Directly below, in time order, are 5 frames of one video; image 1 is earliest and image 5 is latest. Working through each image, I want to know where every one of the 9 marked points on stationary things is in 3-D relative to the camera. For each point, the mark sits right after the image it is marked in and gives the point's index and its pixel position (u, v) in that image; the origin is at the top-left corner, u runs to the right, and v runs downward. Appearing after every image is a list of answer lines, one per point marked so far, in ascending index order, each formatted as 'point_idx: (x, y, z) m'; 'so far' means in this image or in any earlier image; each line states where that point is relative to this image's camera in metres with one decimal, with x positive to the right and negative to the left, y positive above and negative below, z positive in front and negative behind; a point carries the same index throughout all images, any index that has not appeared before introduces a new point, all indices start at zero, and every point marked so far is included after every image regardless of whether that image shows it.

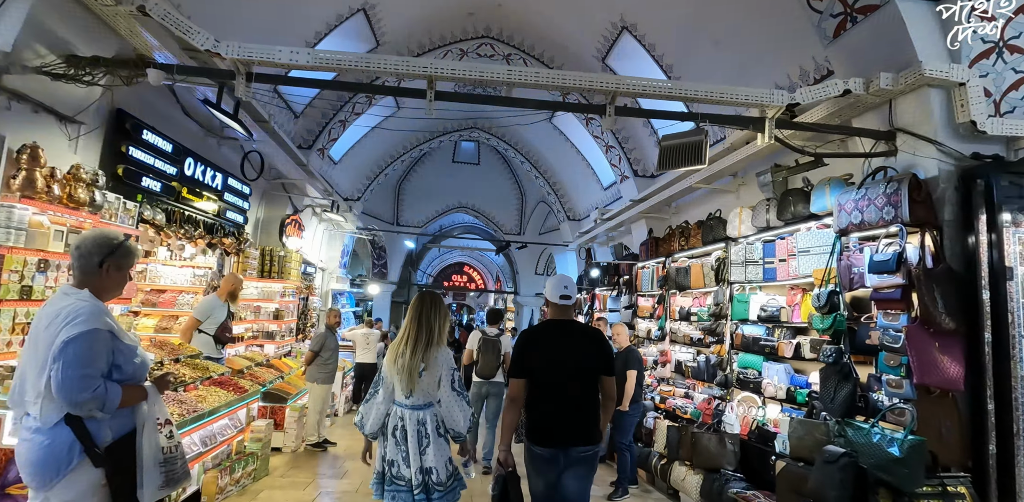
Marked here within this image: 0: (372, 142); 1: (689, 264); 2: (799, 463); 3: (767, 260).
0: (-2.7, +2.1, +9.7) m
1: (+2.0, -0.2, +5.8) m
2: (+1.9, -1.4, +3.2) m
3: (+2.3, -0.1, +4.5) m
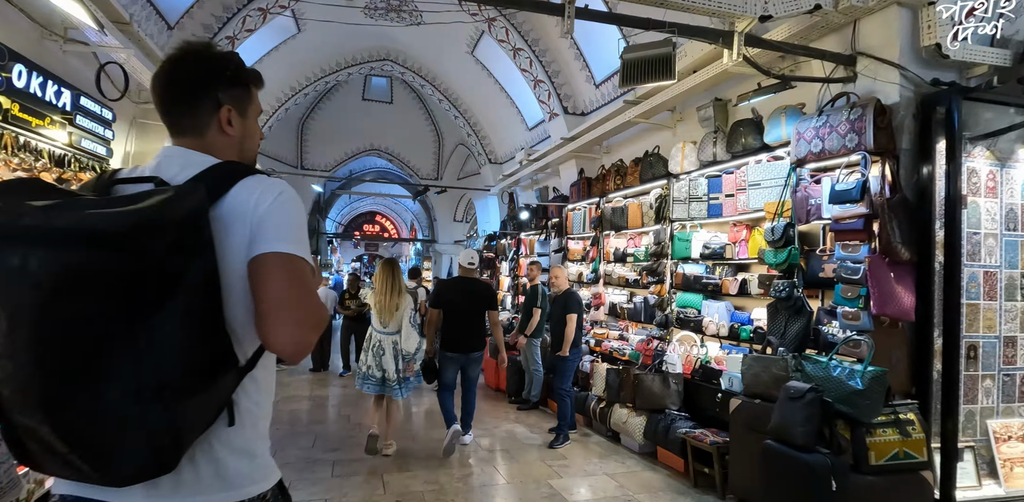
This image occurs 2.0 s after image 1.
0: (-4.1, +3.1, +8.4) m
1: (+1.3, +0.5, +5.6) m
2: (+1.5, -0.9, +3.2) m
3: (+1.7, +0.5, +4.3) m
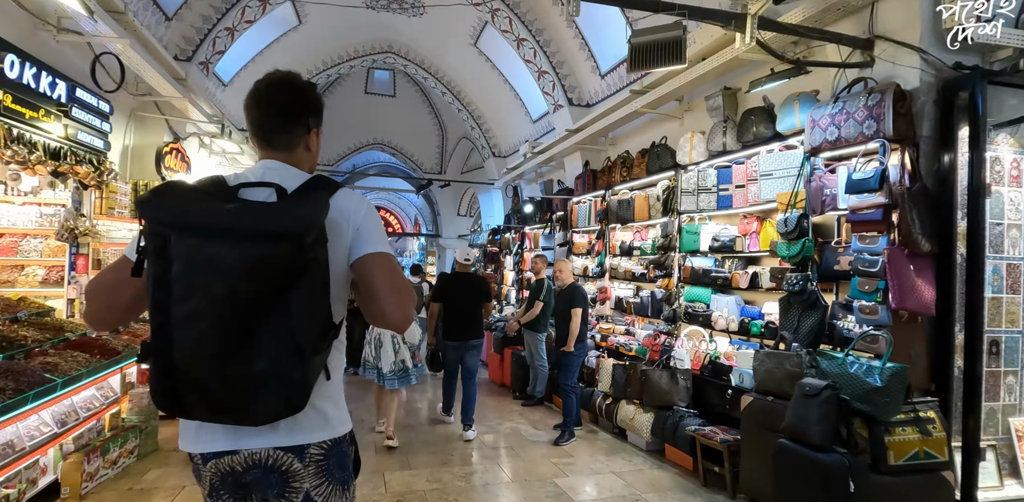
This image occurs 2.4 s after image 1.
0: (-4.0, +3.1, +8.3) m
1: (+1.3, +0.6, +5.5) m
2: (+1.6, -0.9, +3.1) m
3: (+1.8, +0.5, +4.2) m
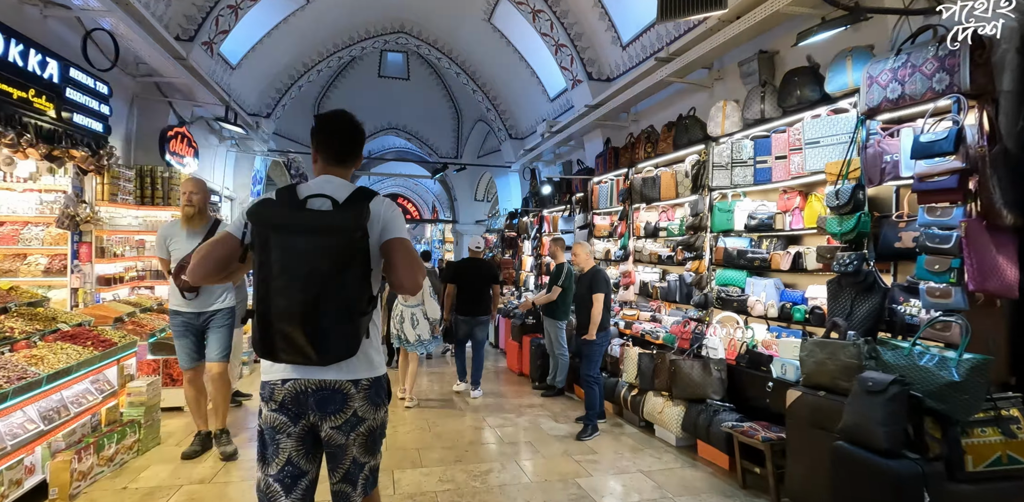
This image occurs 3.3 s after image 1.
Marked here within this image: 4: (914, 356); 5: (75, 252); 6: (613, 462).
0: (-3.8, +3.3, +8.1) m
1: (+1.5, +0.8, +5.1) m
2: (+1.7, -0.8, +2.7) m
3: (+1.9, +0.7, +3.8) m
4: (+1.9, -0.5, +2.3) m
5: (-3.9, 0.0, +4.5) m
6: (+0.7, -1.5, +3.5) m
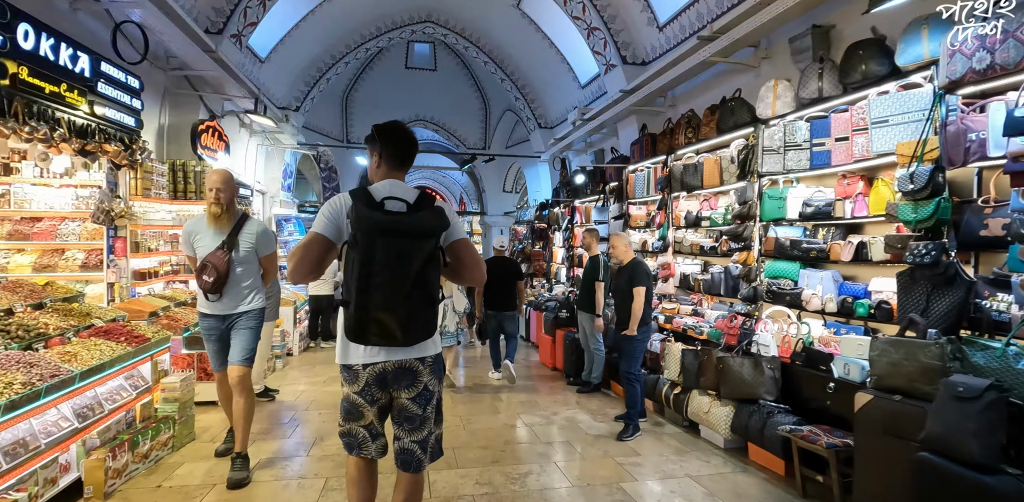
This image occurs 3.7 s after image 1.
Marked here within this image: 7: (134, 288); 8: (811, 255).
0: (-3.3, +3.5, +8.0) m
1: (+1.8, +0.9, +4.8) m
2: (+1.9, -0.7, +2.5) m
3: (+2.1, +0.8, +3.5) m
4: (+2.1, -0.4, +2.1) m
5: (-3.6, 0.0, +4.5) m
6: (+1.0, -1.4, +3.3) m
7: (-3.6, -0.4, +4.8) m
8: (+2.1, 0.0, +3.5) m
